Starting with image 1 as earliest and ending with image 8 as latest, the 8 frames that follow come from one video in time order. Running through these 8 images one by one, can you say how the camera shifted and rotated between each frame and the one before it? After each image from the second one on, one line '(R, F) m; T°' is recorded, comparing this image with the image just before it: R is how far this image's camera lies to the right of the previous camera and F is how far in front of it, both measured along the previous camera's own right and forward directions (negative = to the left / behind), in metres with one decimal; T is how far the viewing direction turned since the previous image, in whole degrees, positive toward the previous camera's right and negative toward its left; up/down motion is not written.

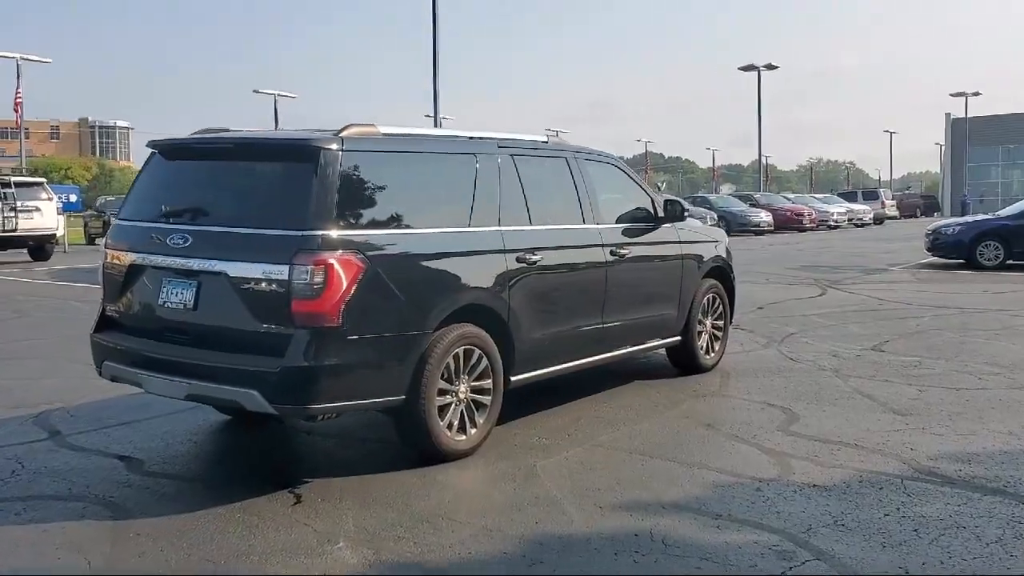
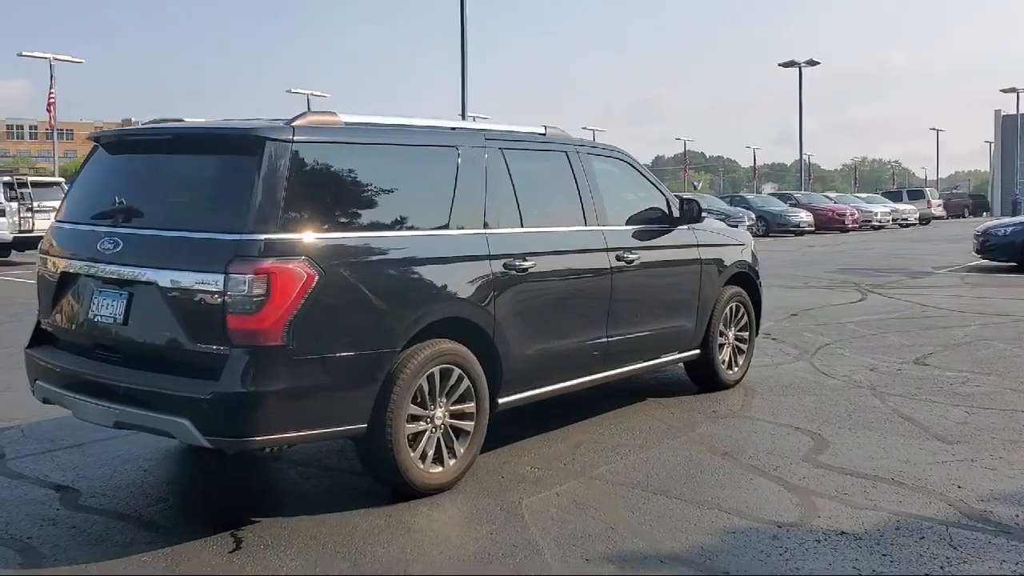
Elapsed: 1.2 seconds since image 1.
(+0.3, +0.7) m; -2°
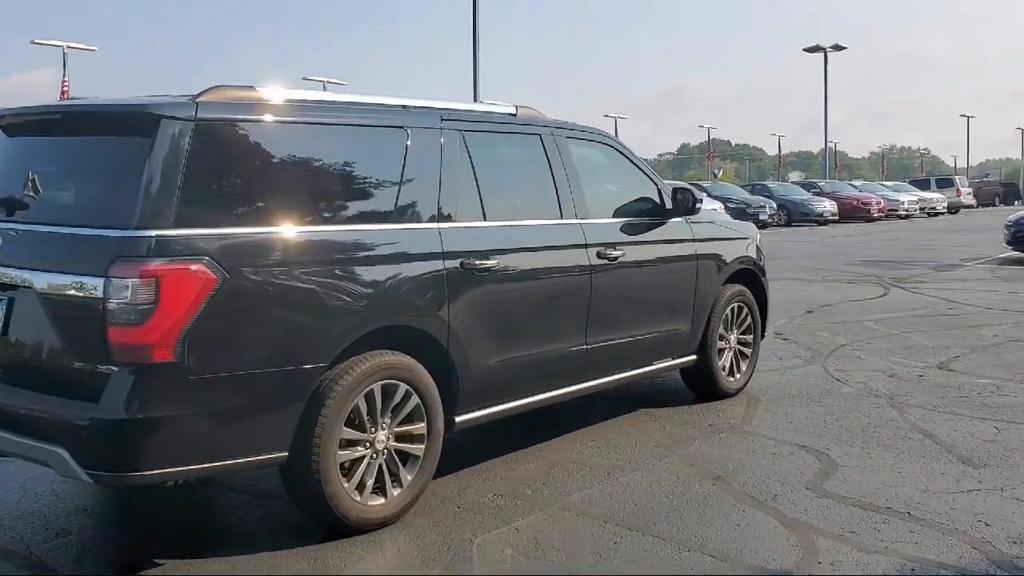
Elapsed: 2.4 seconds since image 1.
(+0.3, +0.7) m; -1°
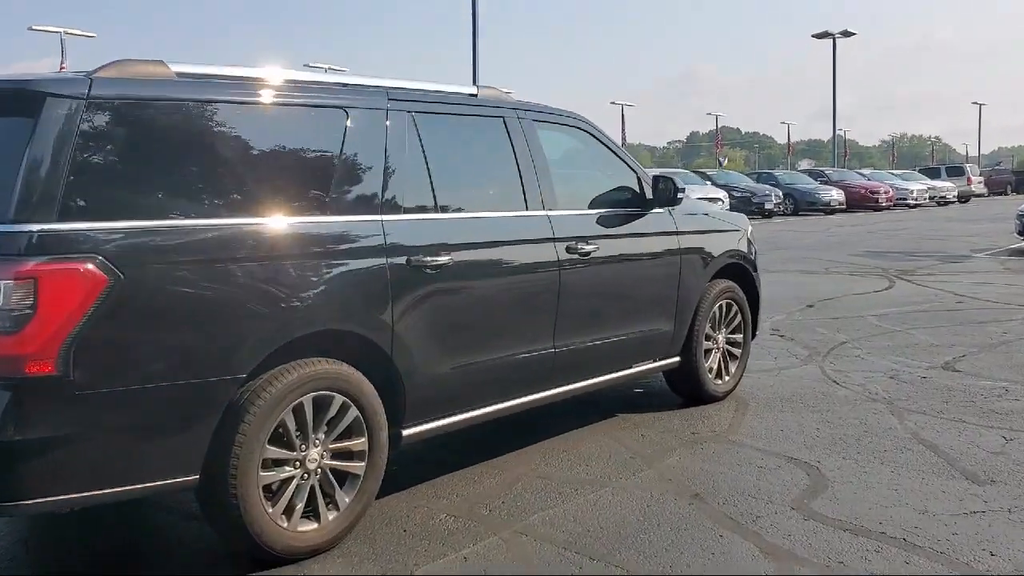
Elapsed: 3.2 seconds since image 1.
(+0.2, +0.4) m; -1°
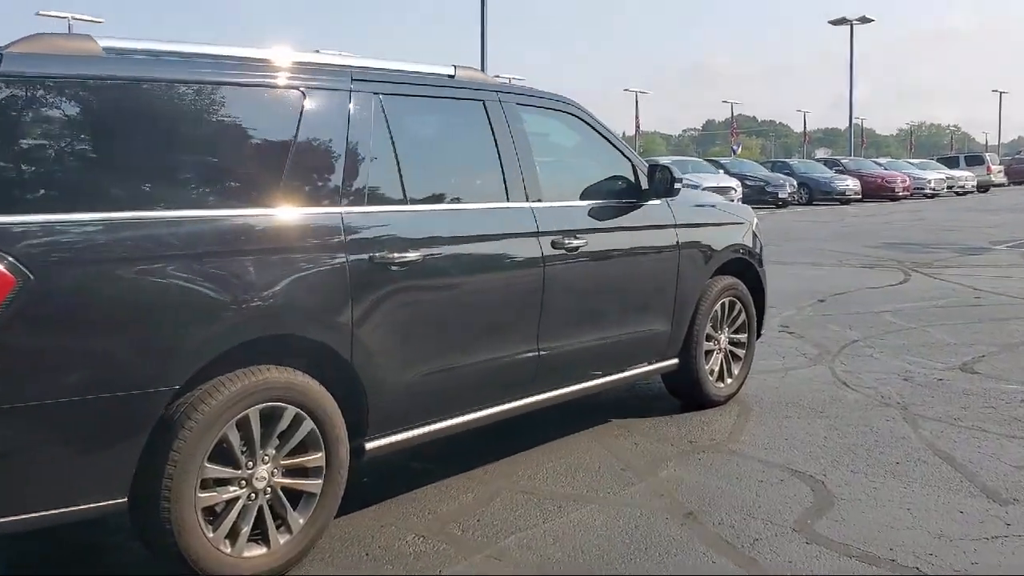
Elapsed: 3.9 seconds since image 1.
(+0.2, +0.4) m; -1°
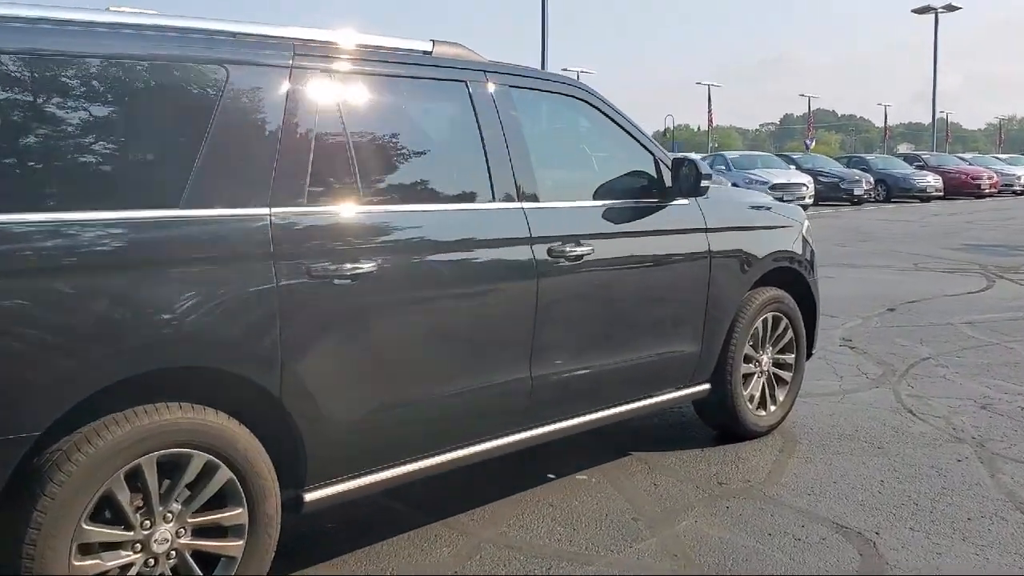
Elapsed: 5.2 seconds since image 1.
(+0.3, +0.7) m; -4°
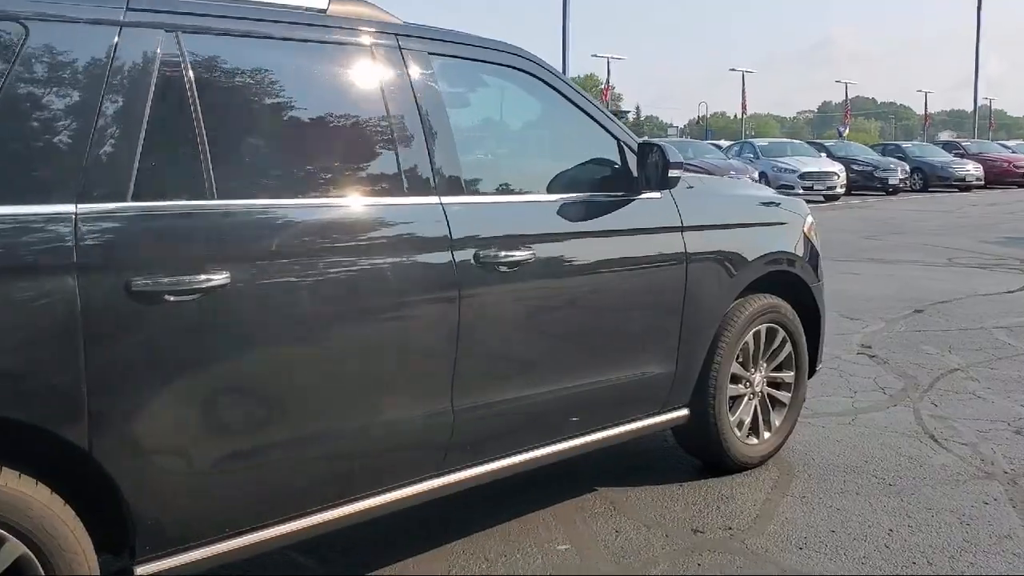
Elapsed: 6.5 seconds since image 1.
(+0.4, +0.7) m; -2°
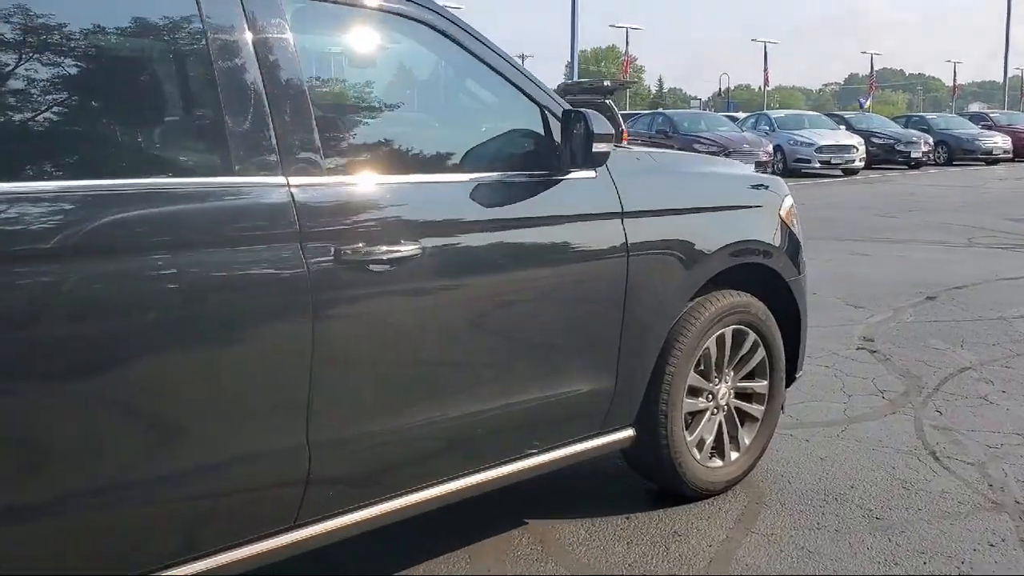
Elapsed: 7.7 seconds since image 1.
(+0.4, +0.6) m; -1°
